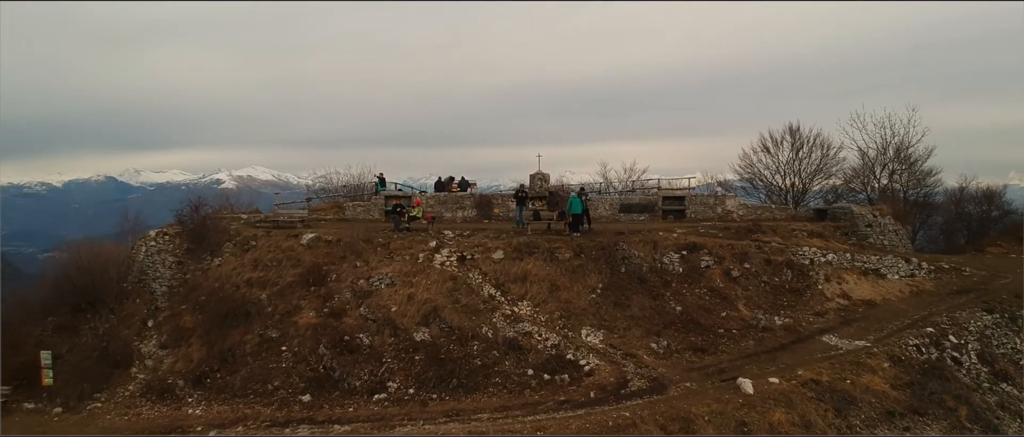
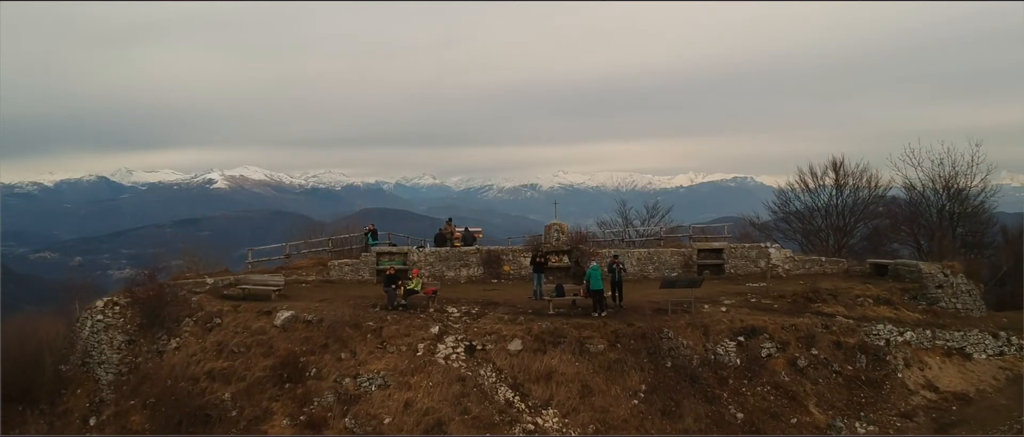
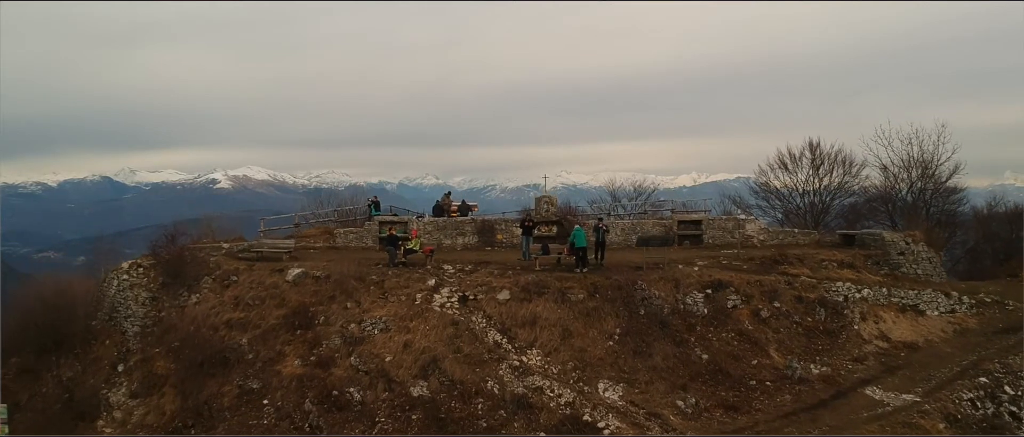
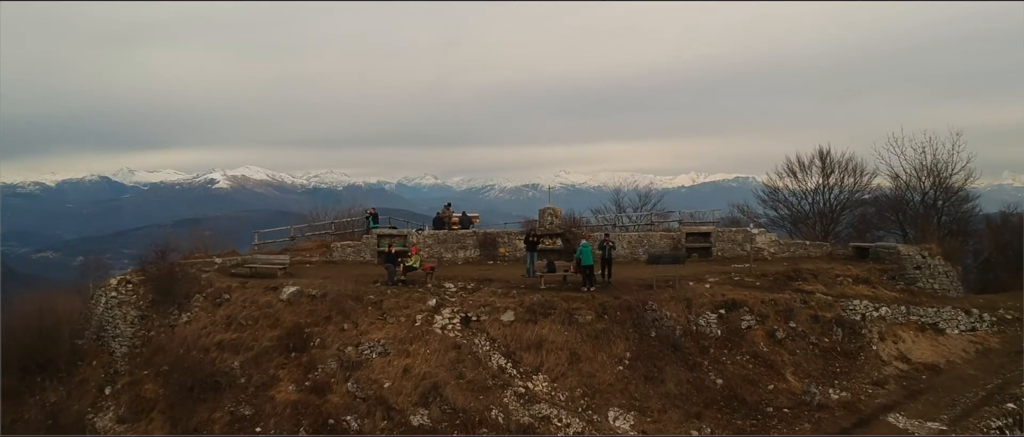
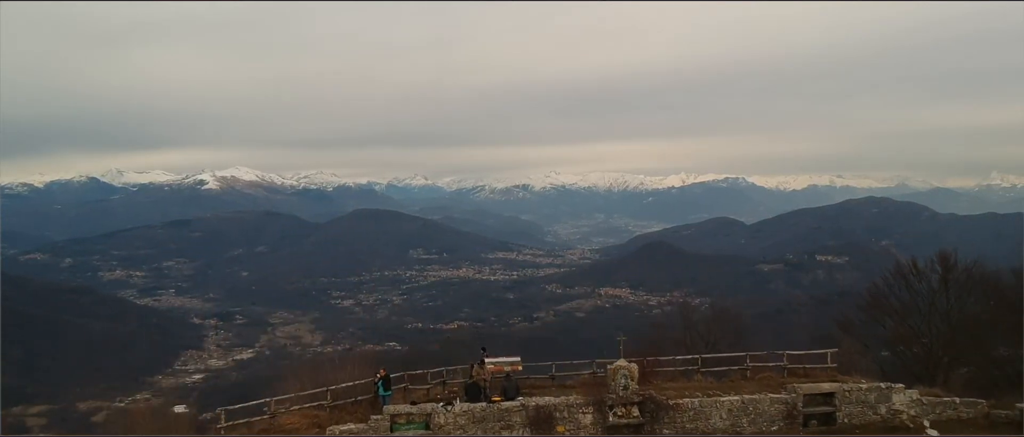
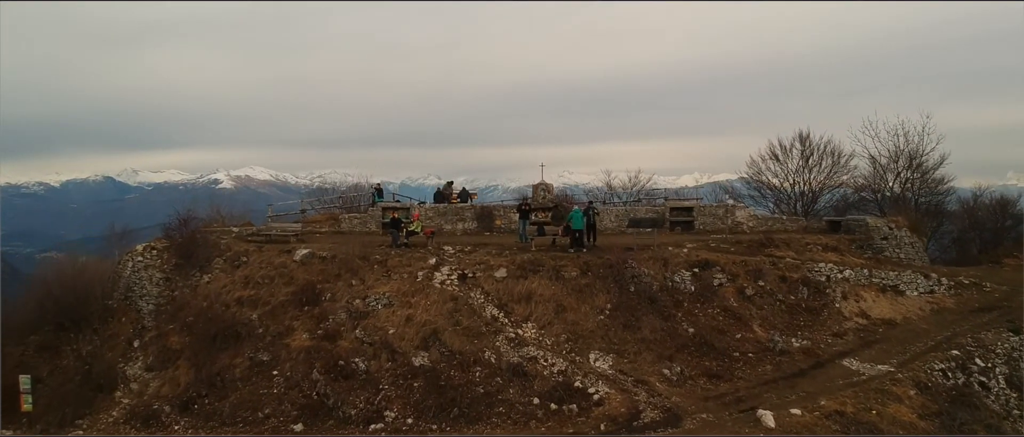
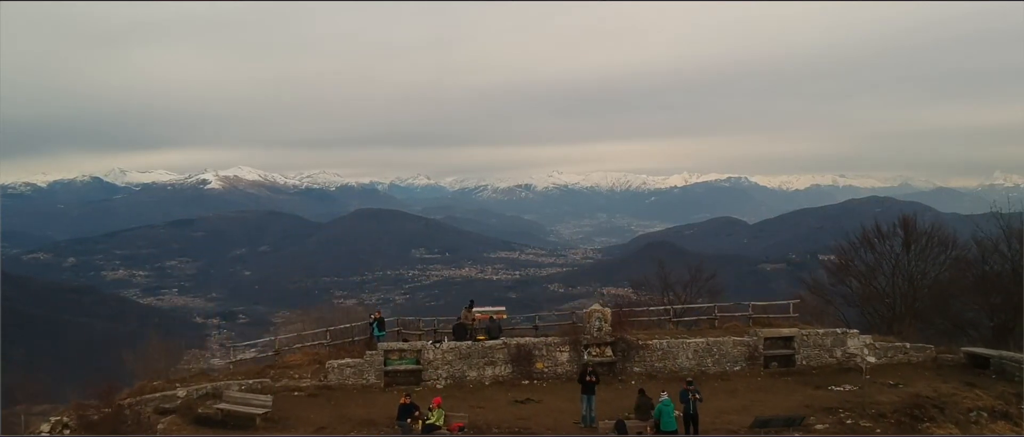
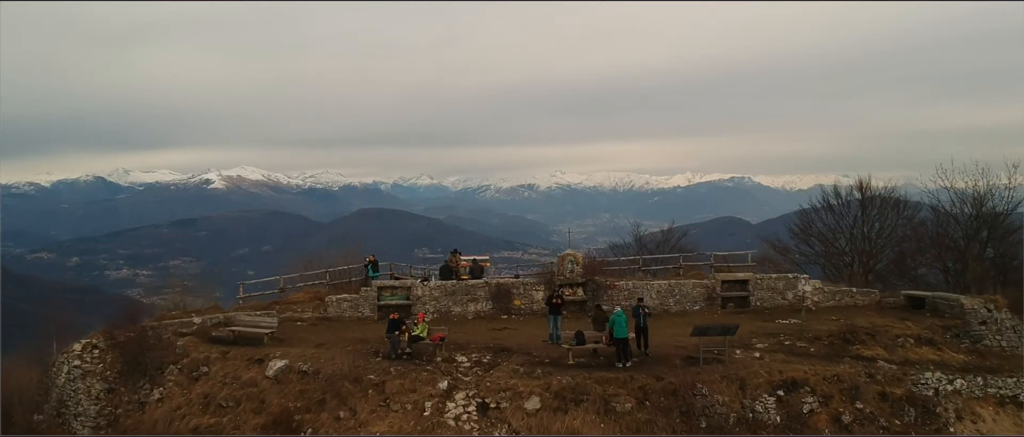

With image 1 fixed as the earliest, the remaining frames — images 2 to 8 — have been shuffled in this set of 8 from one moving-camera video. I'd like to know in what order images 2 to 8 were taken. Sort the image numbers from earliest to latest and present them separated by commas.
6, 3, 4, 2, 8, 7, 5
